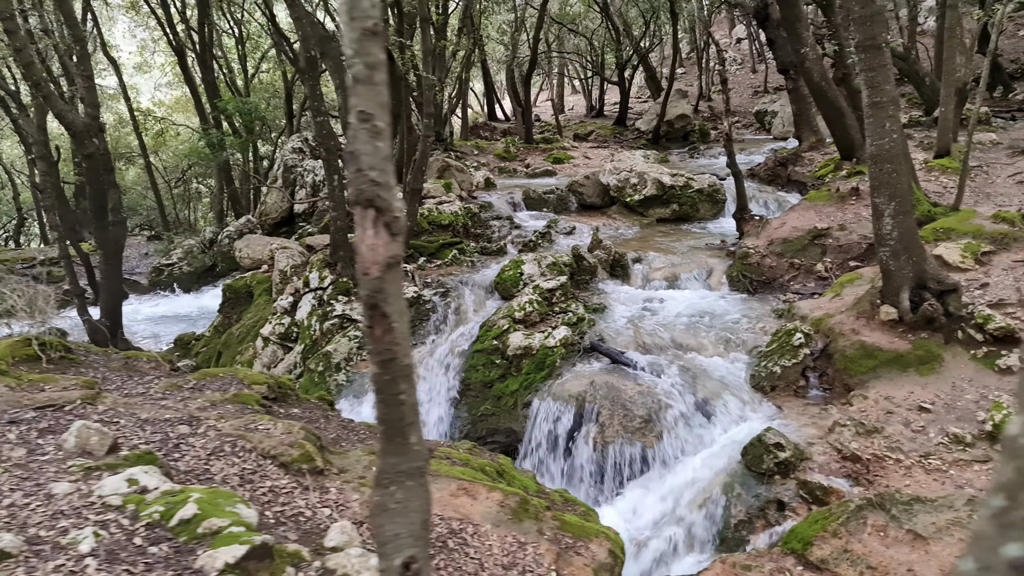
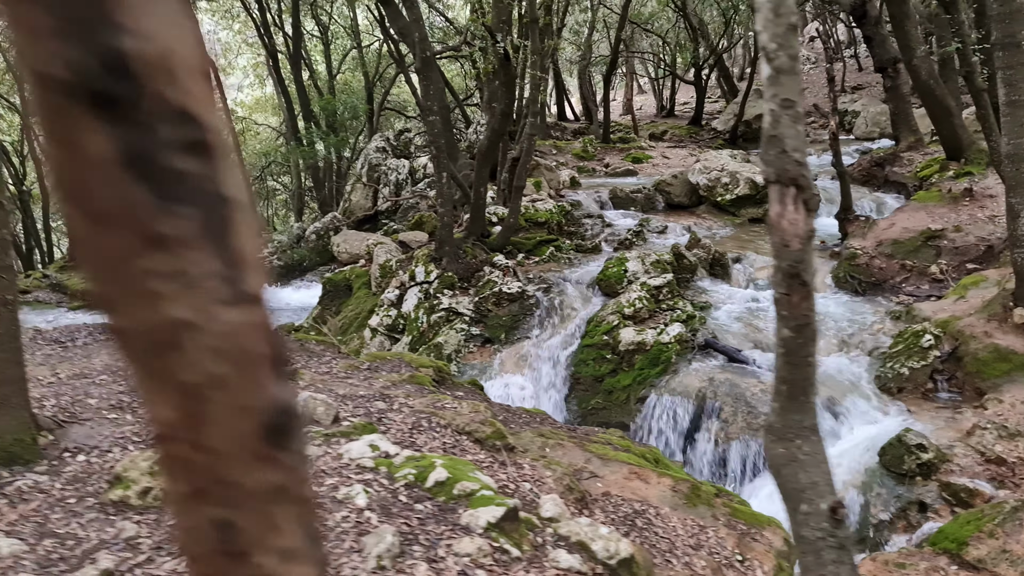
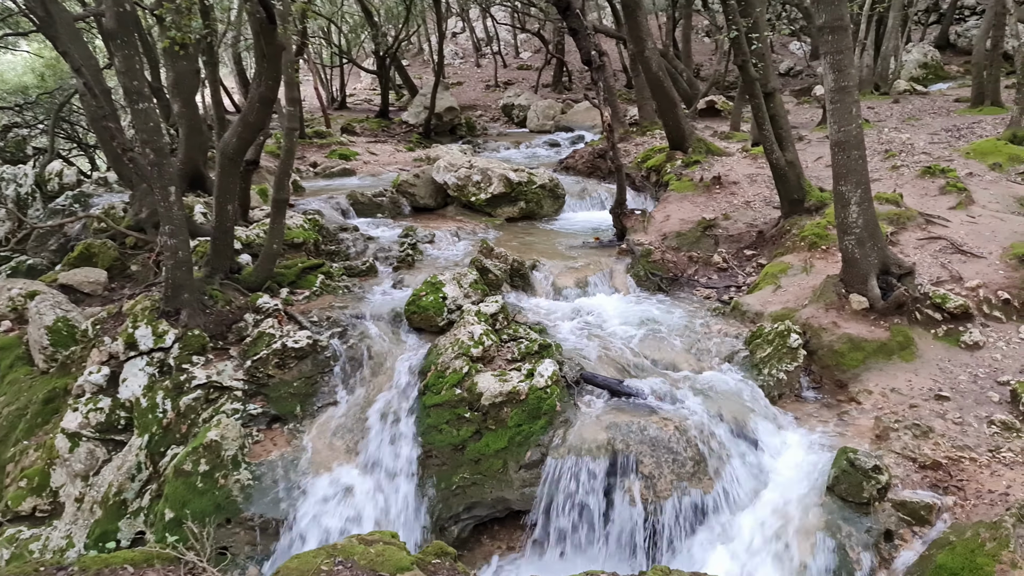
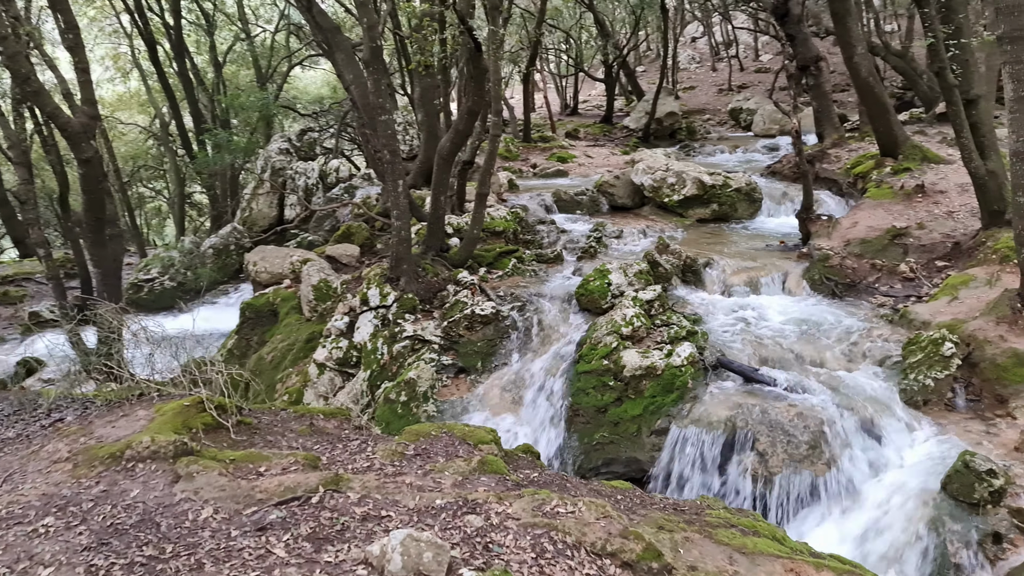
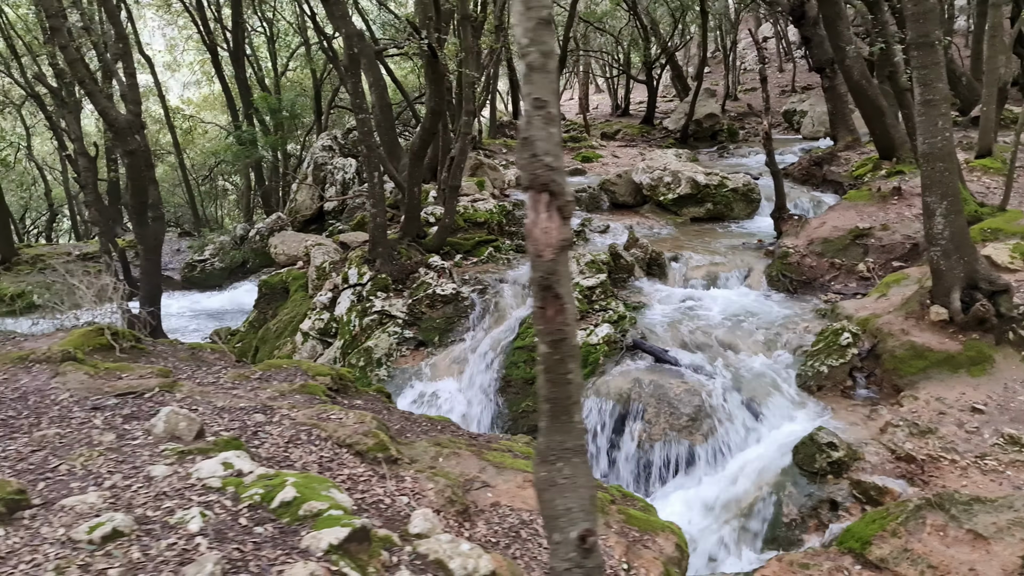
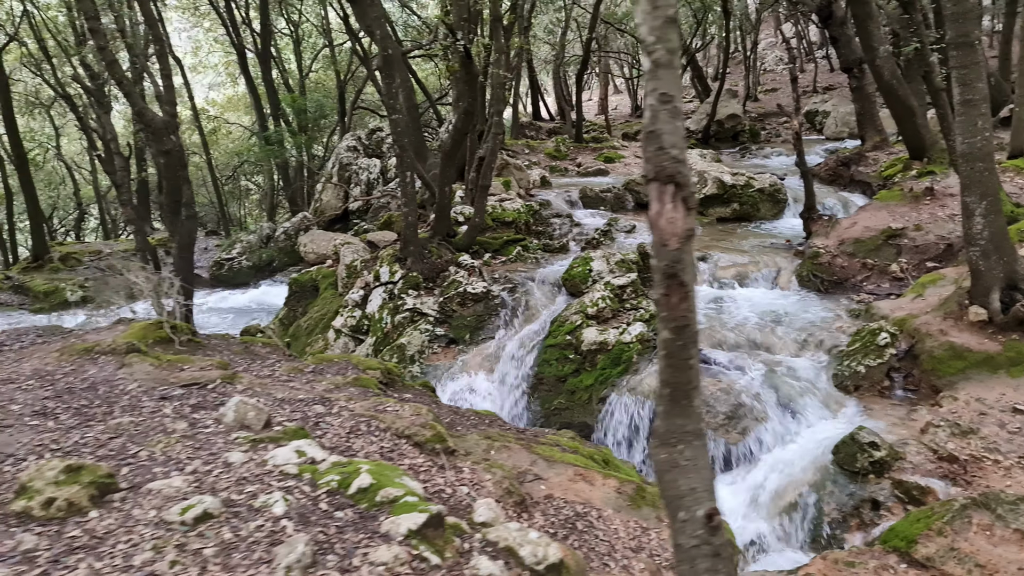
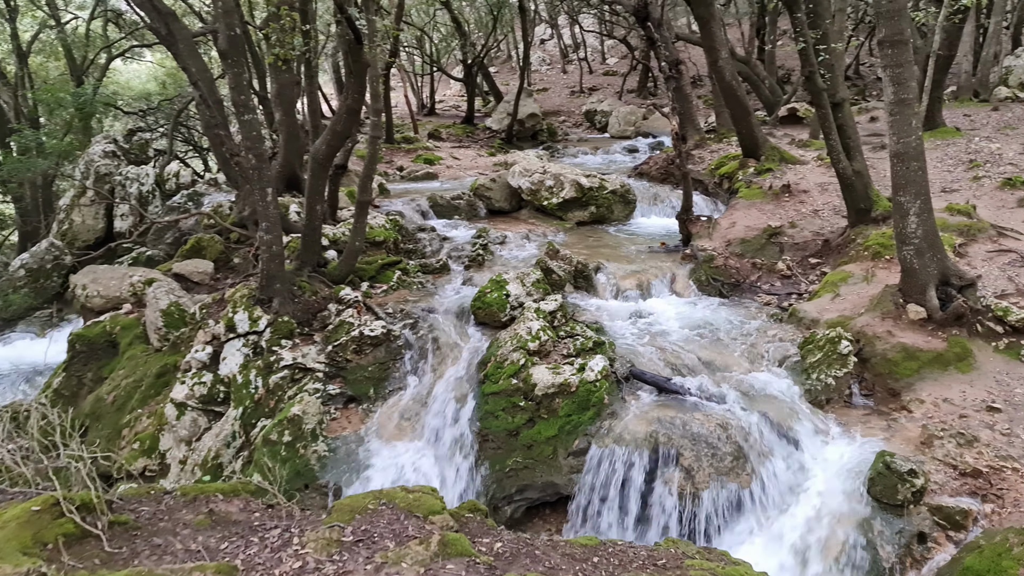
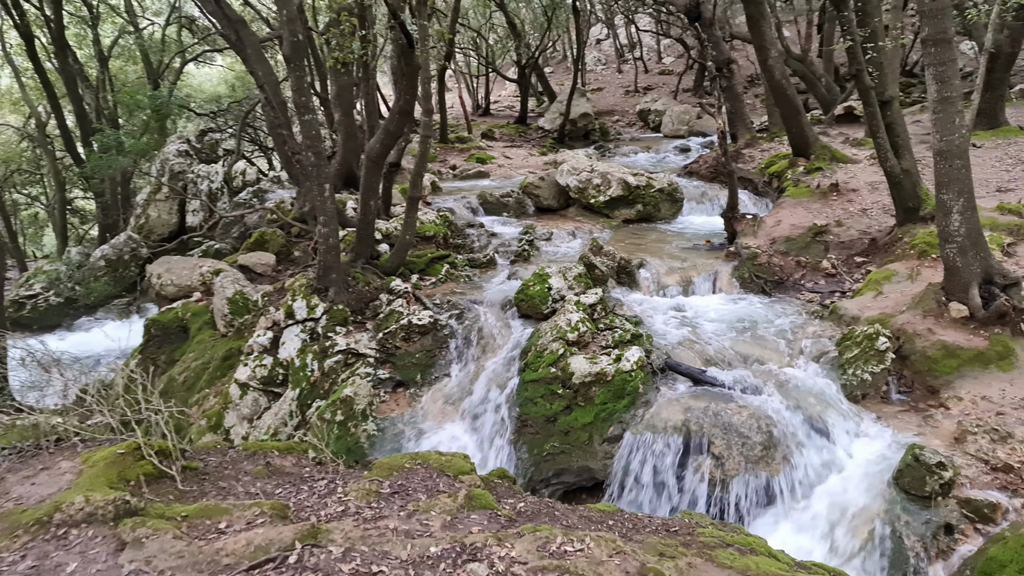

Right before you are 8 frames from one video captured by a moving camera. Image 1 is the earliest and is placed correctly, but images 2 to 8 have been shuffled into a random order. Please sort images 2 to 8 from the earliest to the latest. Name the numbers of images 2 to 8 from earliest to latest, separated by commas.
5, 6, 2, 4, 8, 7, 3
